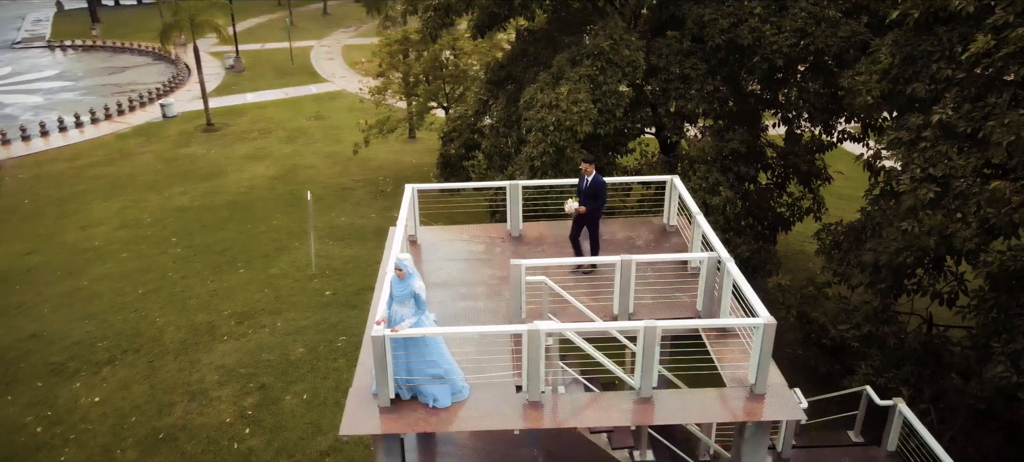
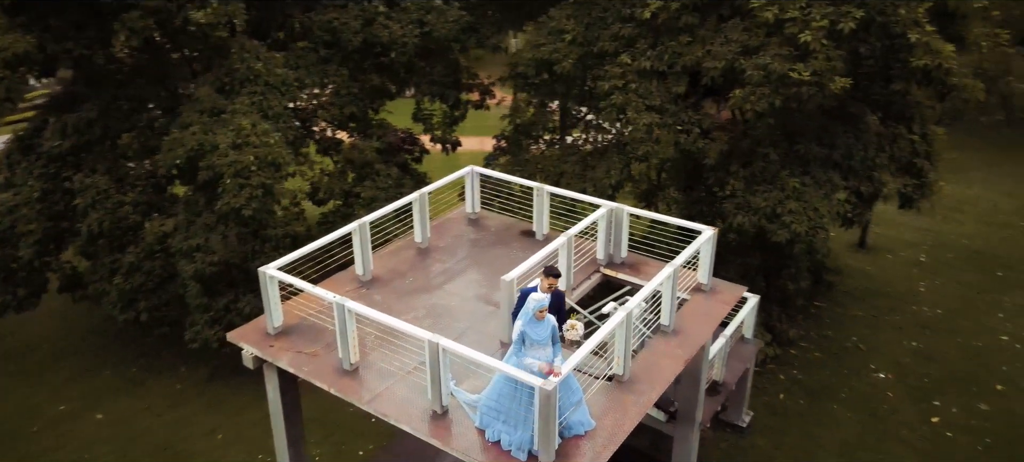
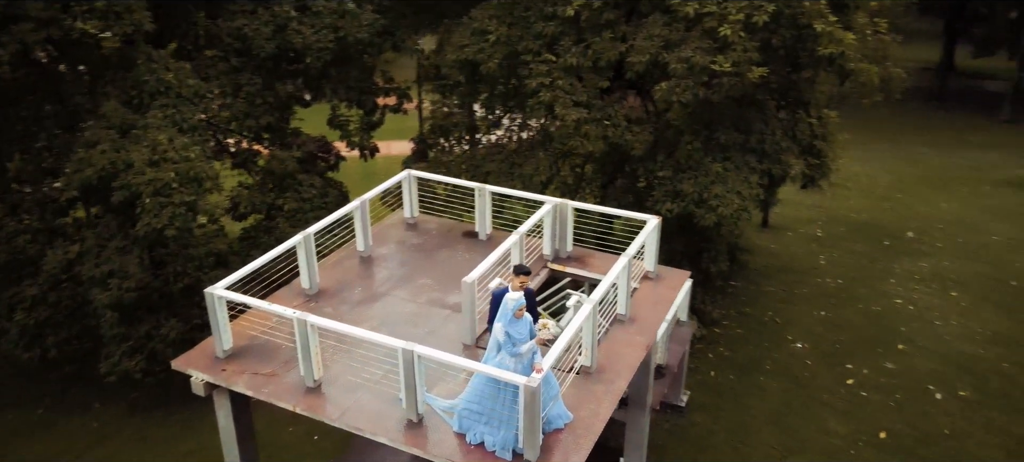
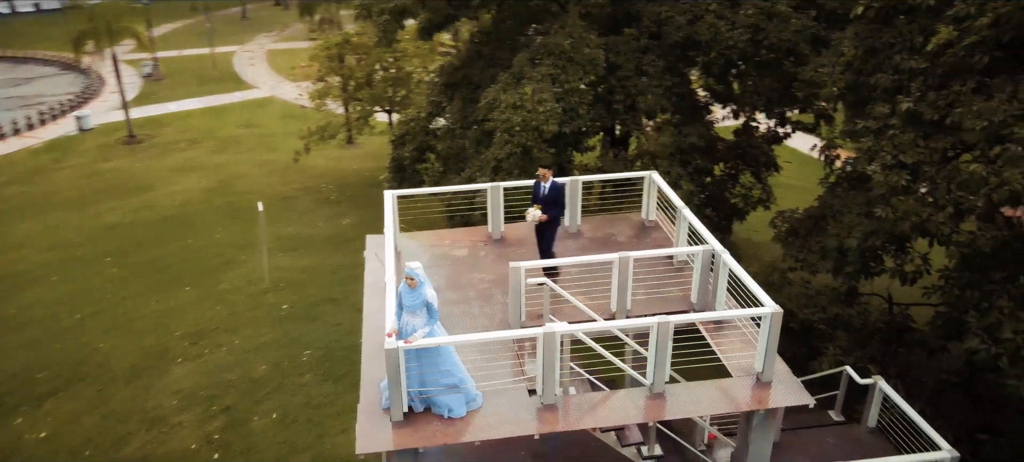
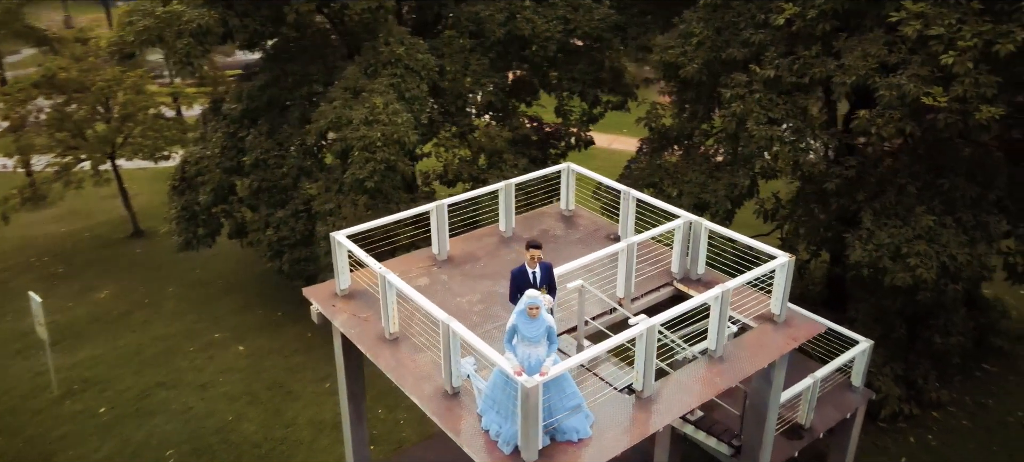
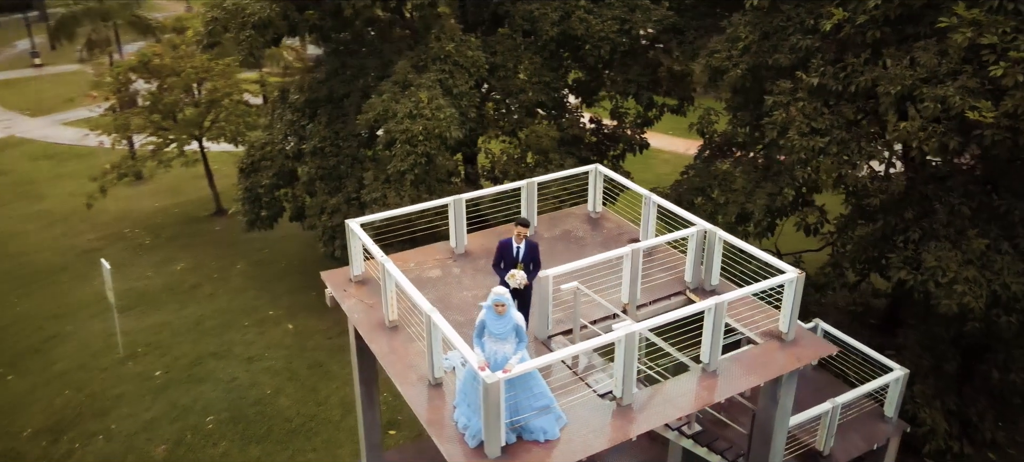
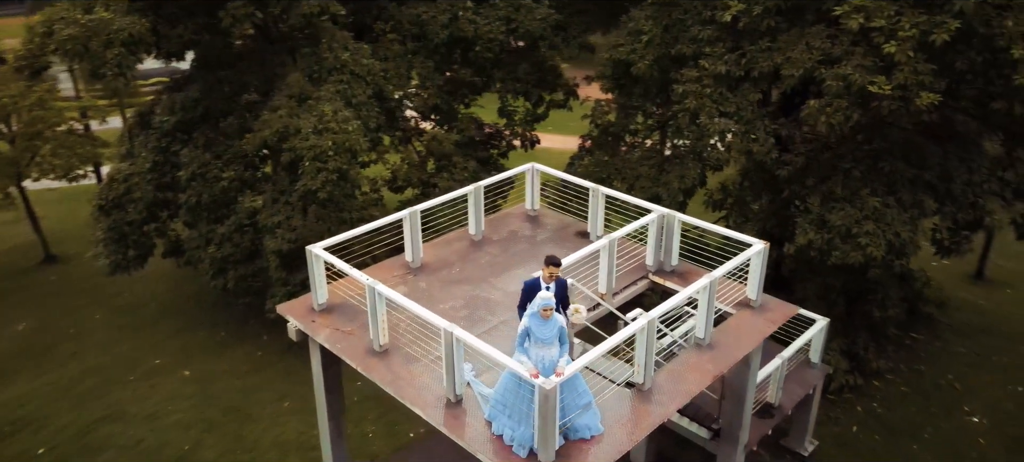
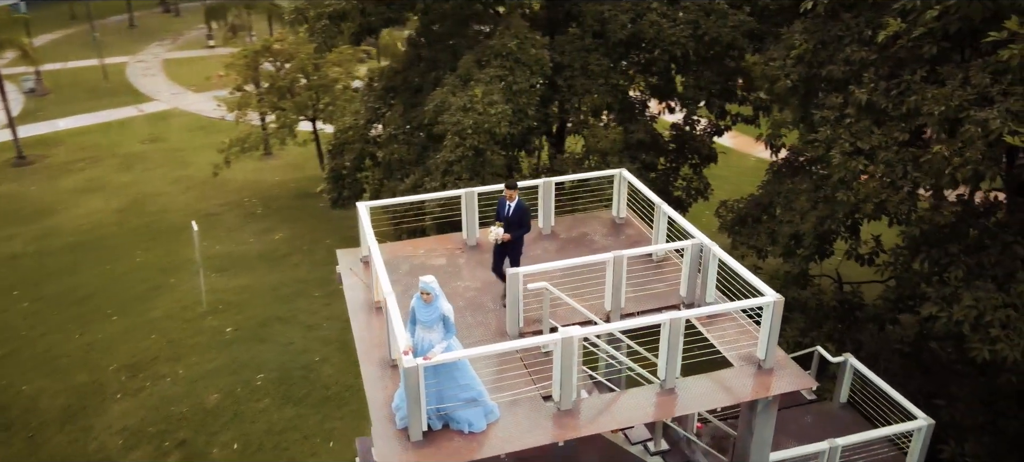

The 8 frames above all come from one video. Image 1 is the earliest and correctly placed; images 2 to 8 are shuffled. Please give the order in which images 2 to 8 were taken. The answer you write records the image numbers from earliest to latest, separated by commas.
4, 8, 6, 5, 7, 2, 3
